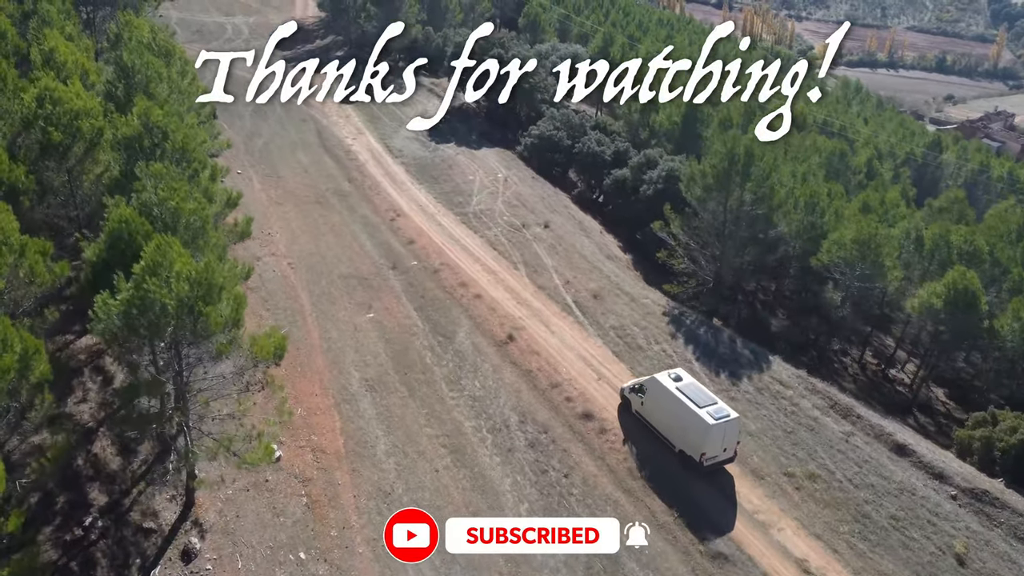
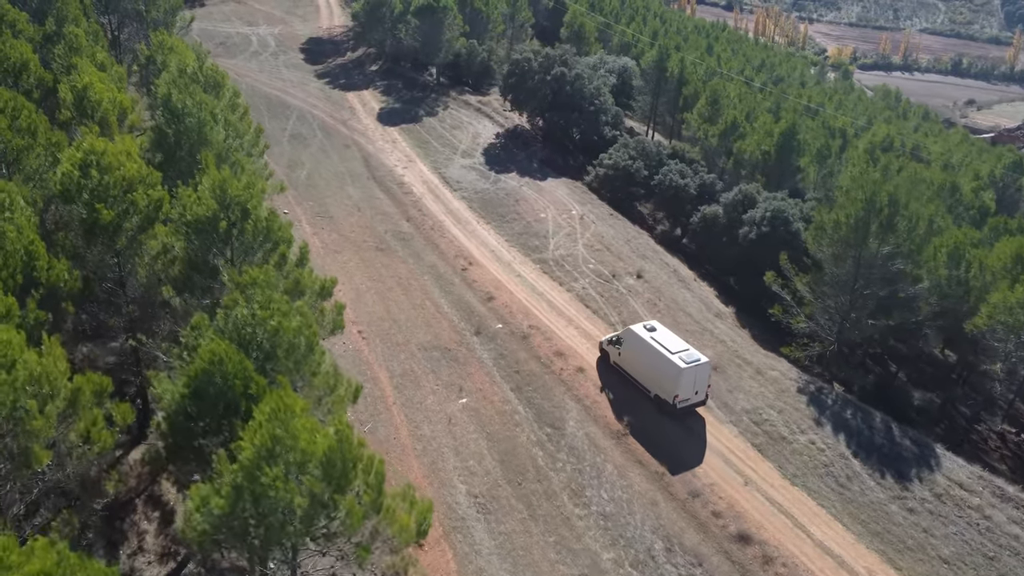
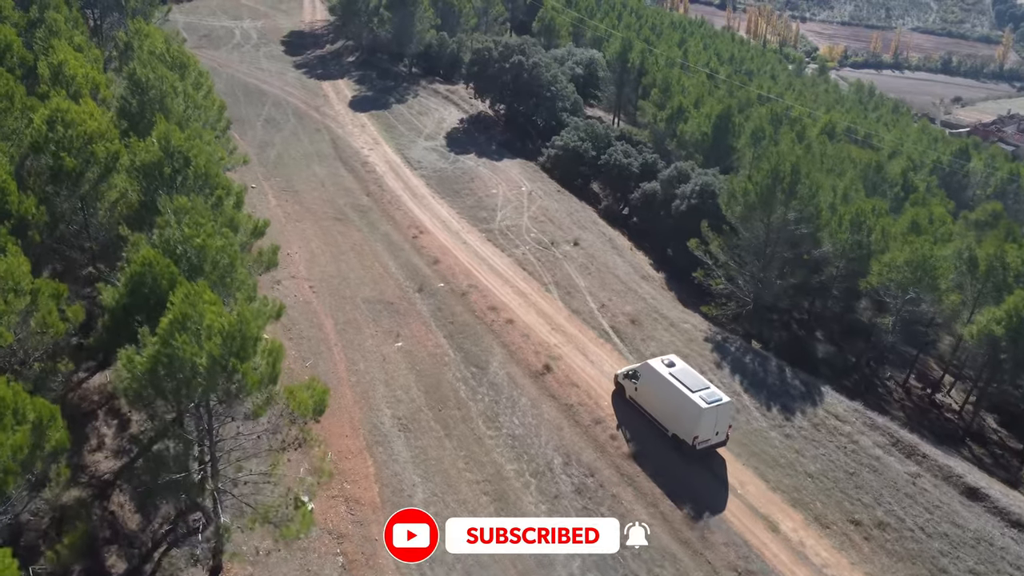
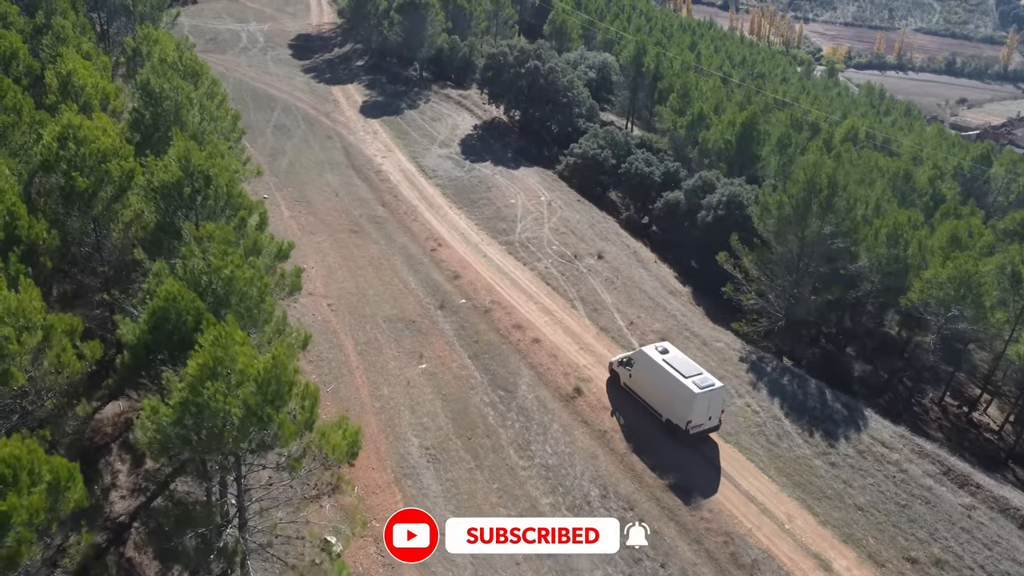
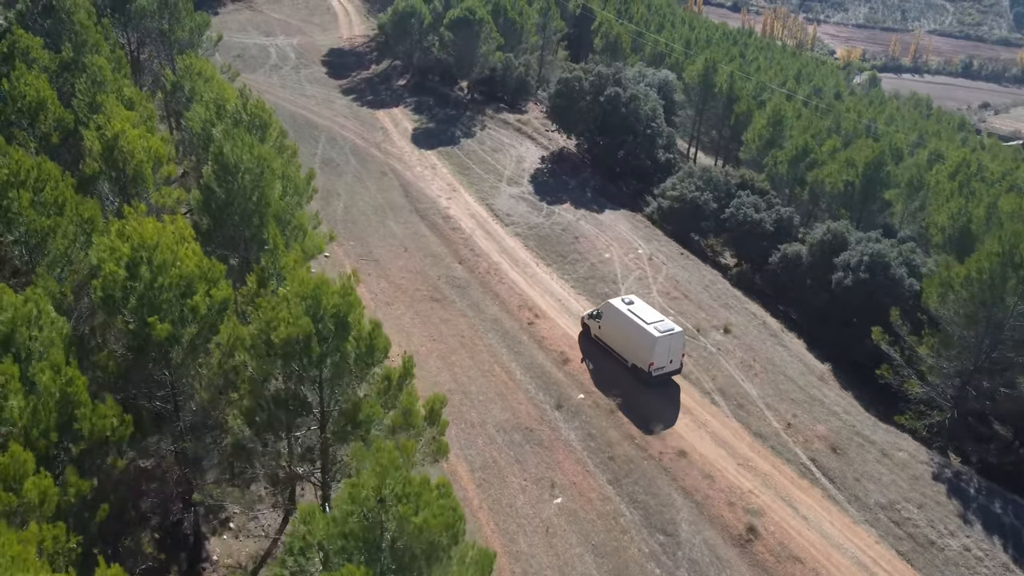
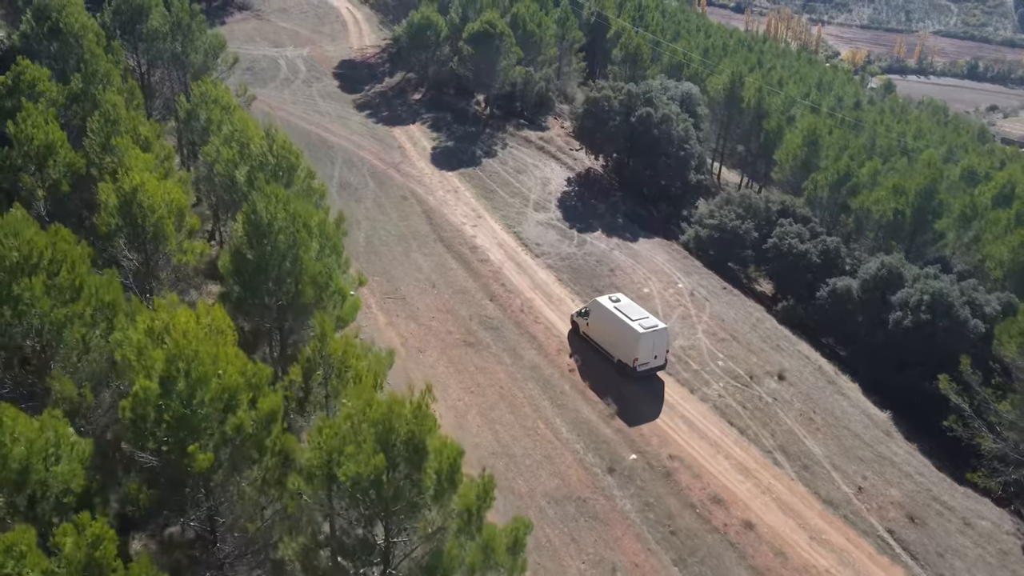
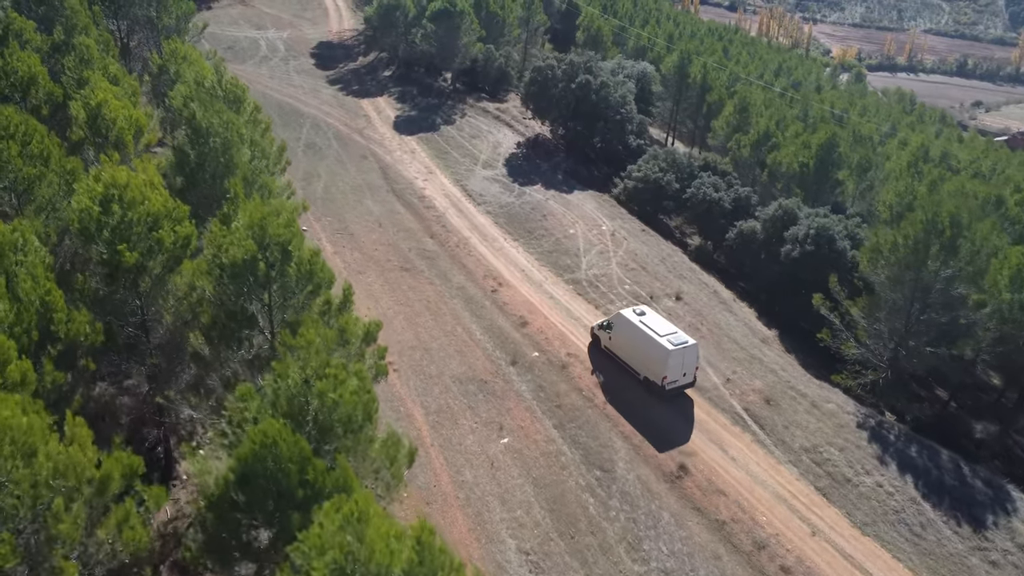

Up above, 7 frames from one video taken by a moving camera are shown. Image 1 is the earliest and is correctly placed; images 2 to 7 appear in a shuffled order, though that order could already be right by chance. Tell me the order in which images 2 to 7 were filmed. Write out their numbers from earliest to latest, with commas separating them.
3, 4, 2, 7, 5, 6
